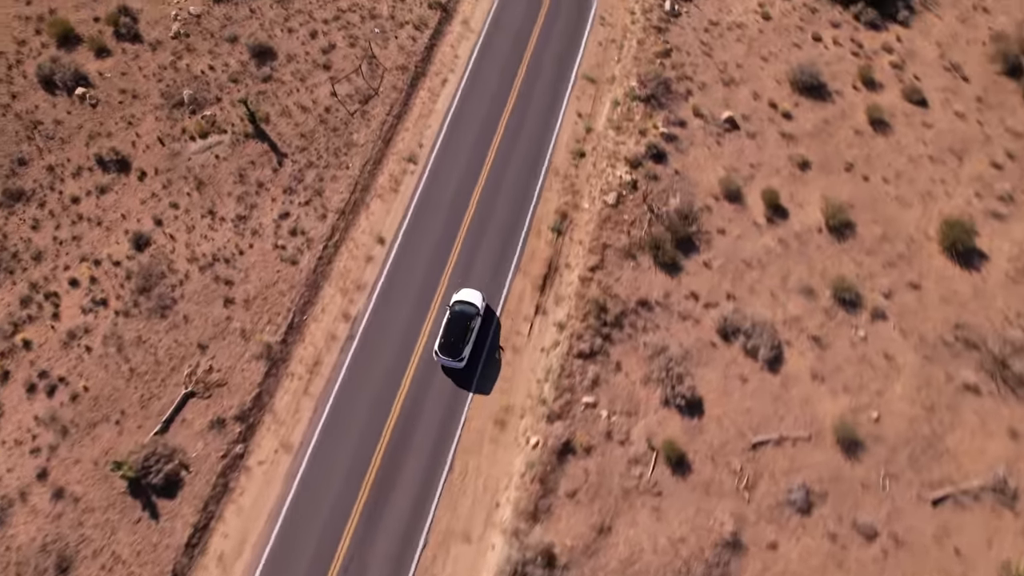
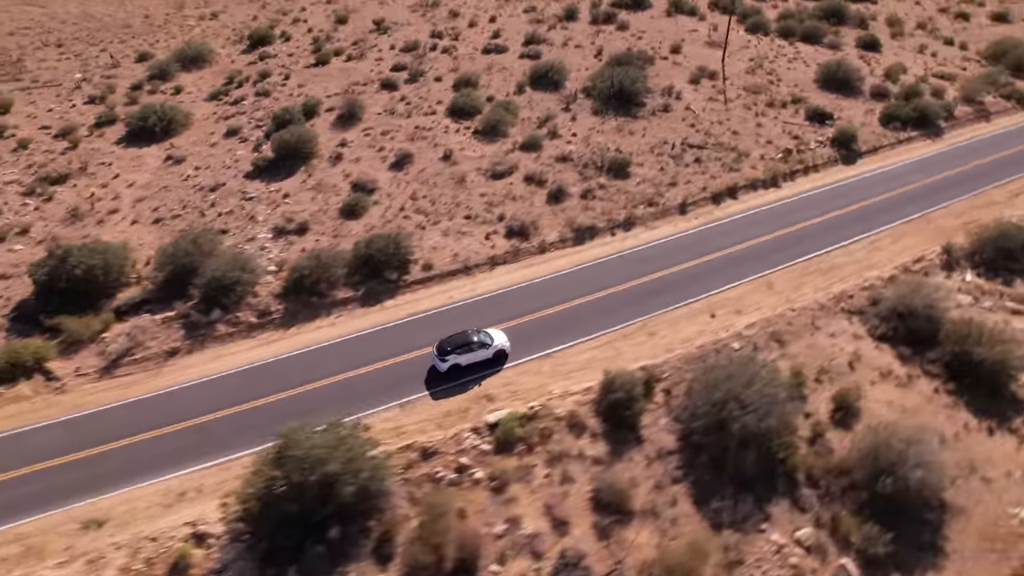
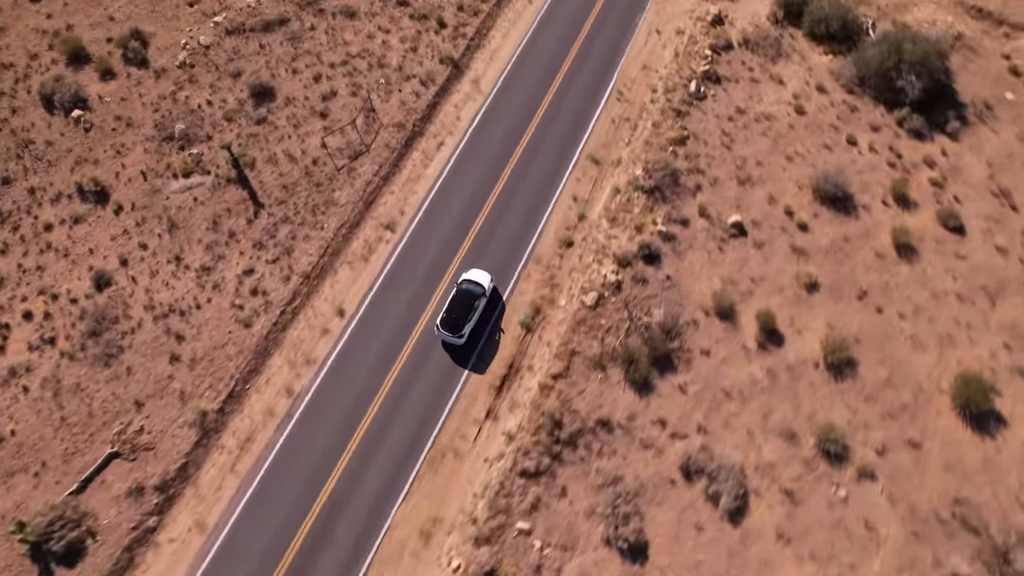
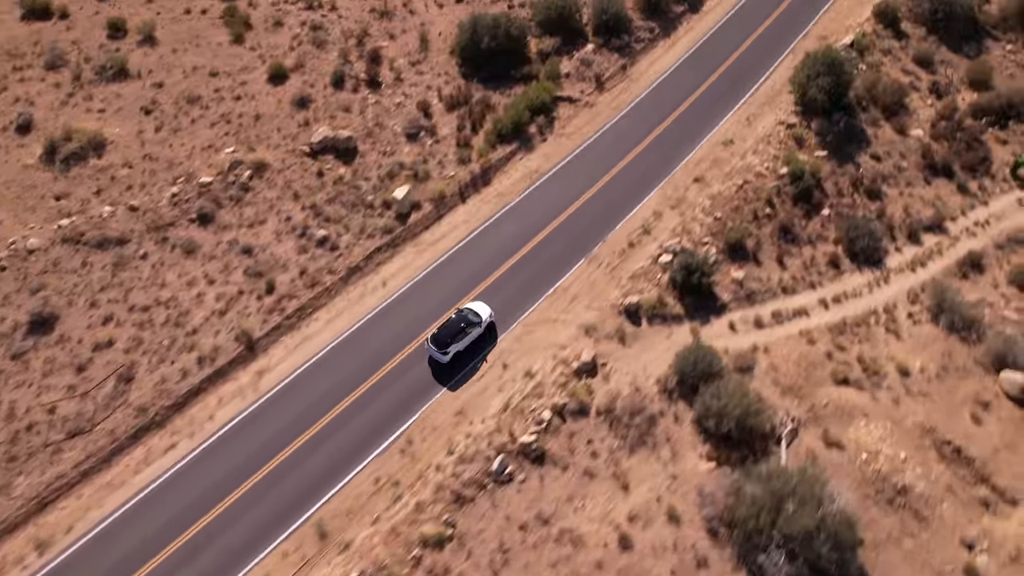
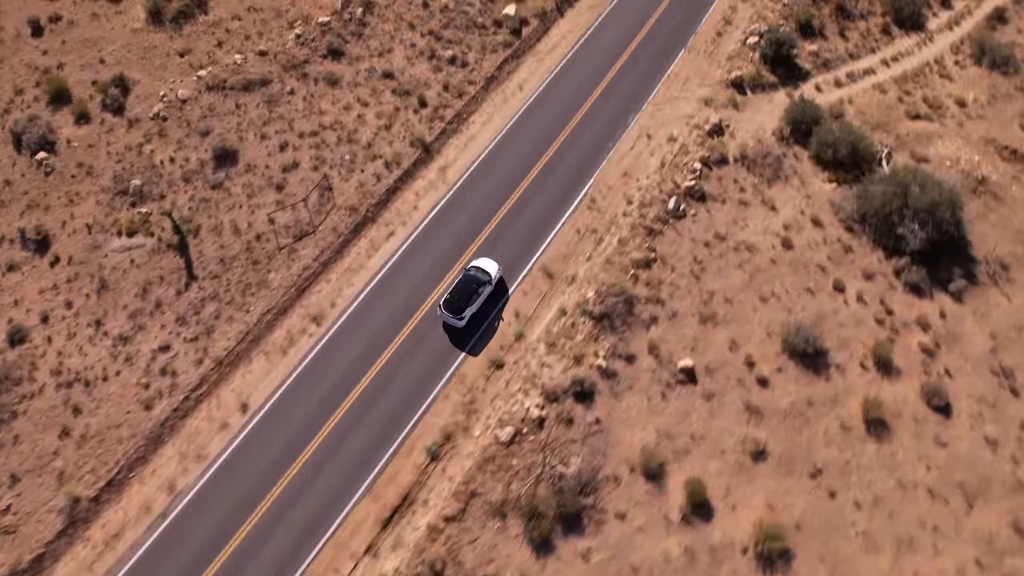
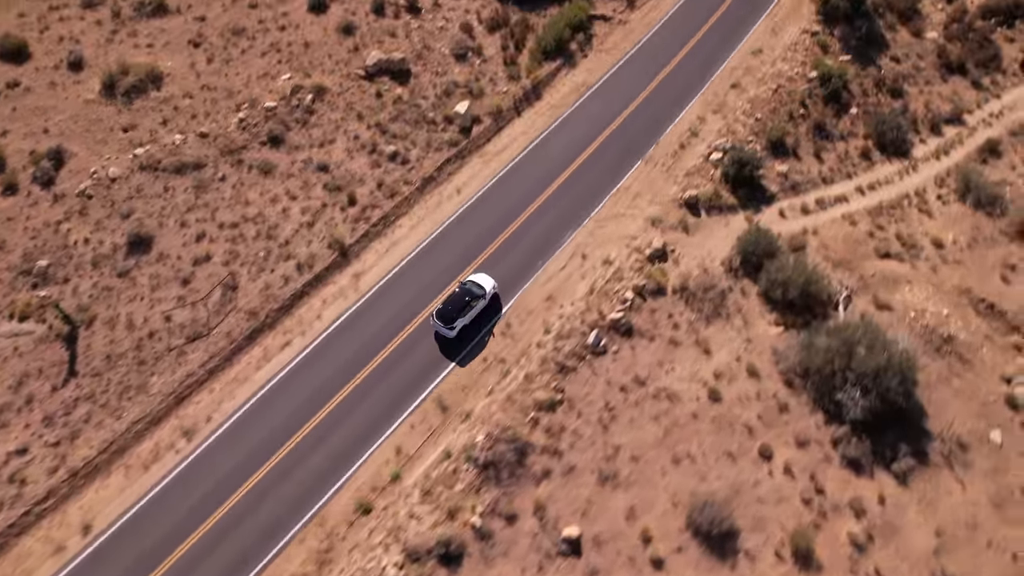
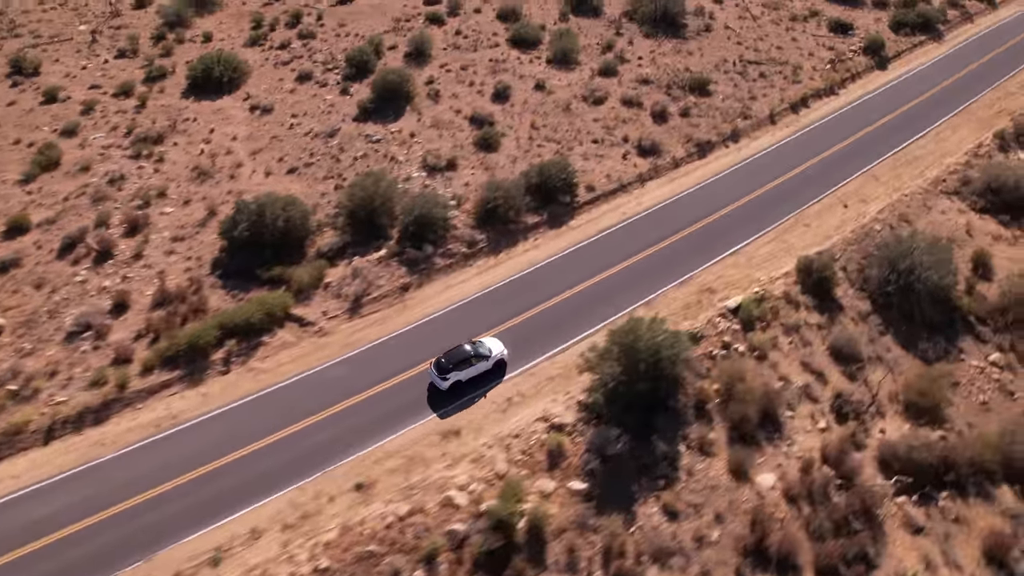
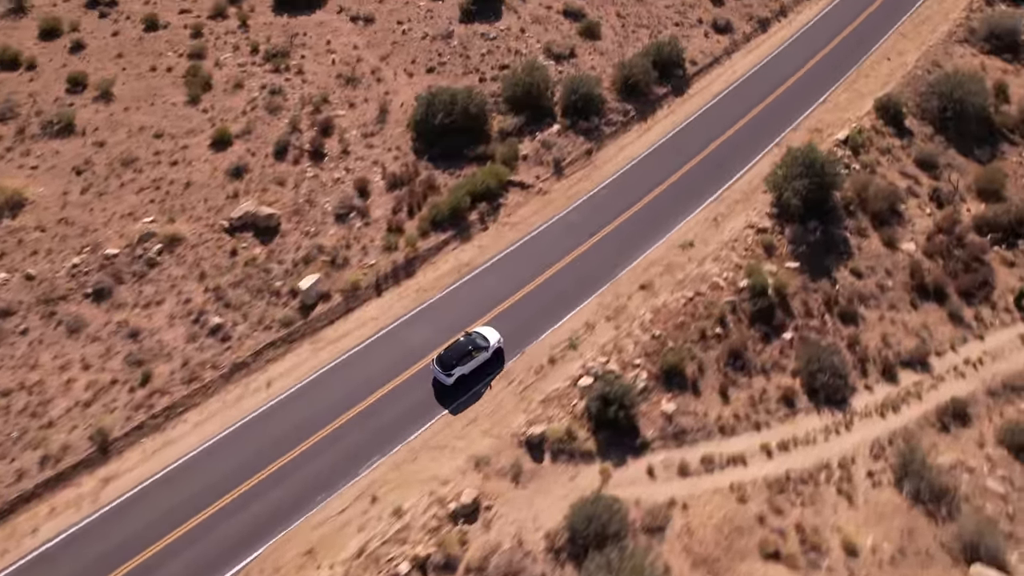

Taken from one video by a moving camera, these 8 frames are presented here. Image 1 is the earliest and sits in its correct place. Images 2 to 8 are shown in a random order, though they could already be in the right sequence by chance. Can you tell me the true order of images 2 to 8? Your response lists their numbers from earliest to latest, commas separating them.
3, 5, 6, 4, 8, 7, 2
